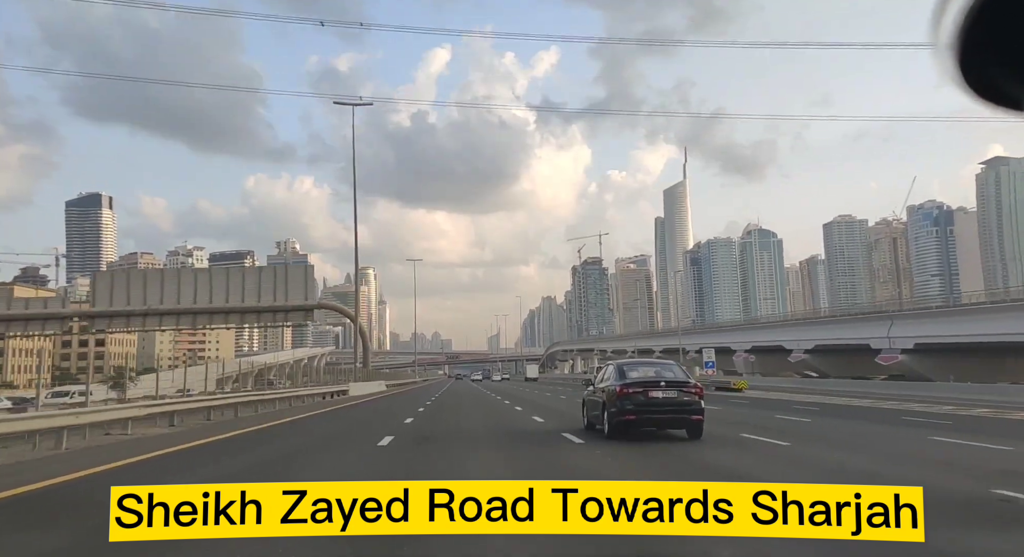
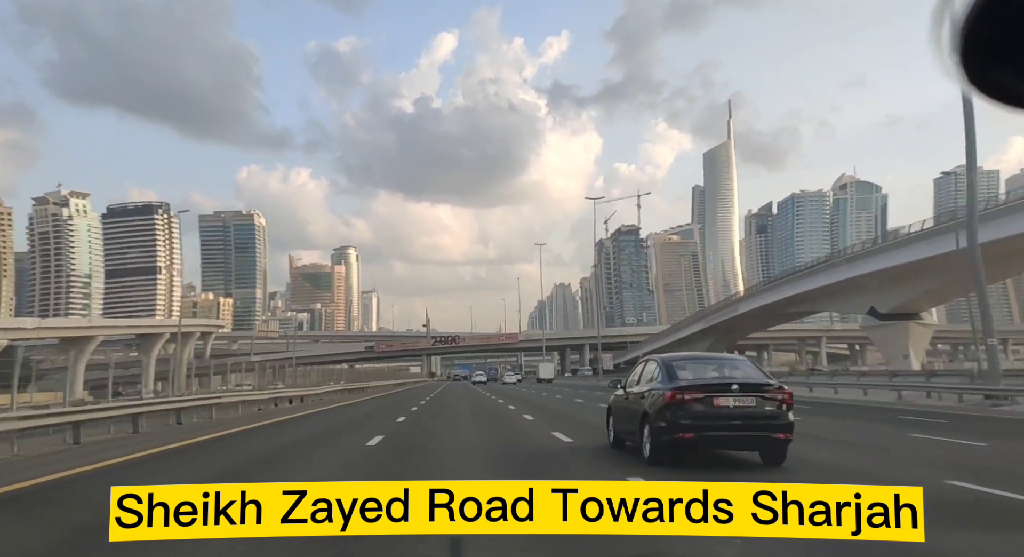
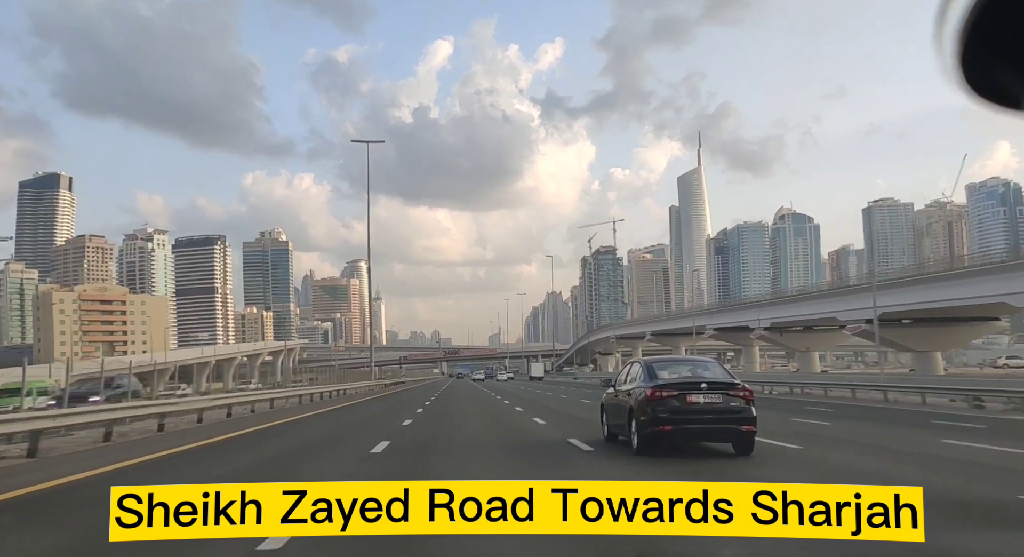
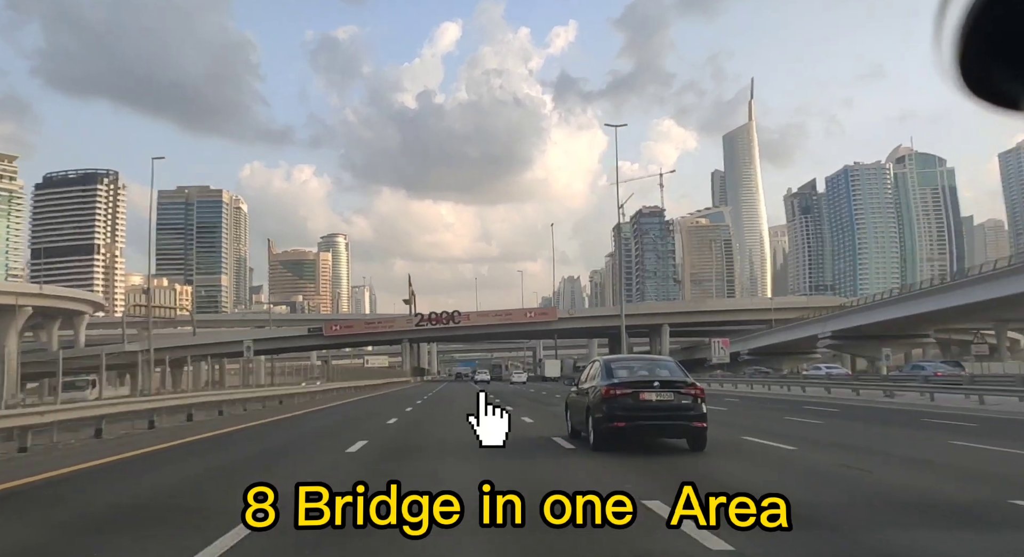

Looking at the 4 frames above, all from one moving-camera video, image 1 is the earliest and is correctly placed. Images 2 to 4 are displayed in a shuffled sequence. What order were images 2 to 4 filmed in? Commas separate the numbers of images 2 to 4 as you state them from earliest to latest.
3, 2, 4
